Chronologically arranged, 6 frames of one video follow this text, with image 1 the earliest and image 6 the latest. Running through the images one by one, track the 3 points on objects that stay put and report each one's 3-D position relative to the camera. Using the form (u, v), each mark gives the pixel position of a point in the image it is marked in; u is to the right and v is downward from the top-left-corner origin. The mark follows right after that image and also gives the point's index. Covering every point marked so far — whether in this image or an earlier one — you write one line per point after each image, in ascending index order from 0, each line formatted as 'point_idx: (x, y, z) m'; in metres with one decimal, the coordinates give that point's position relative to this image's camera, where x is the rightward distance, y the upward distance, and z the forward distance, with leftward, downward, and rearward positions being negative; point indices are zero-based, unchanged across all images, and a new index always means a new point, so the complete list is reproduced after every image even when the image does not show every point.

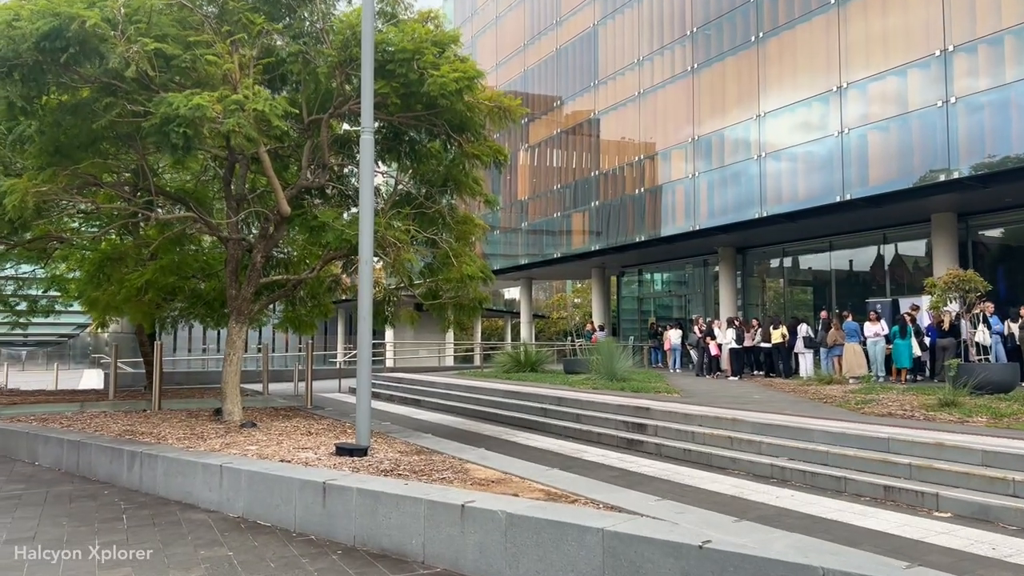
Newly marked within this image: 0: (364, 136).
0: (-1.7, +1.7, +8.9) m
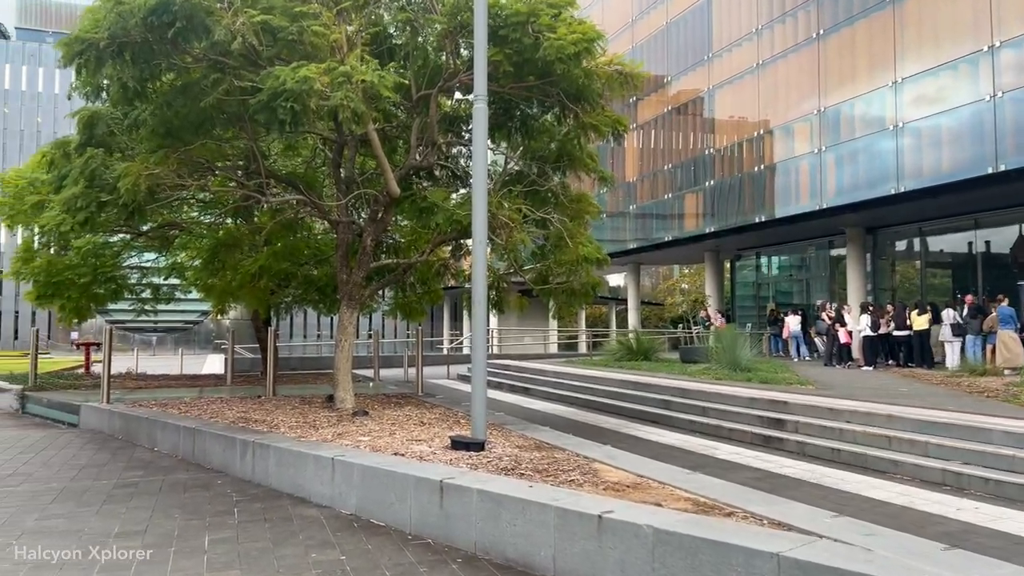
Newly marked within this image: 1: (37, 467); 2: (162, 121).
0: (-0.4, +1.9, +8.2) m
1: (-5.4, -2.0, +9.0) m
2: (-4.1, +2.0, +9.2) m
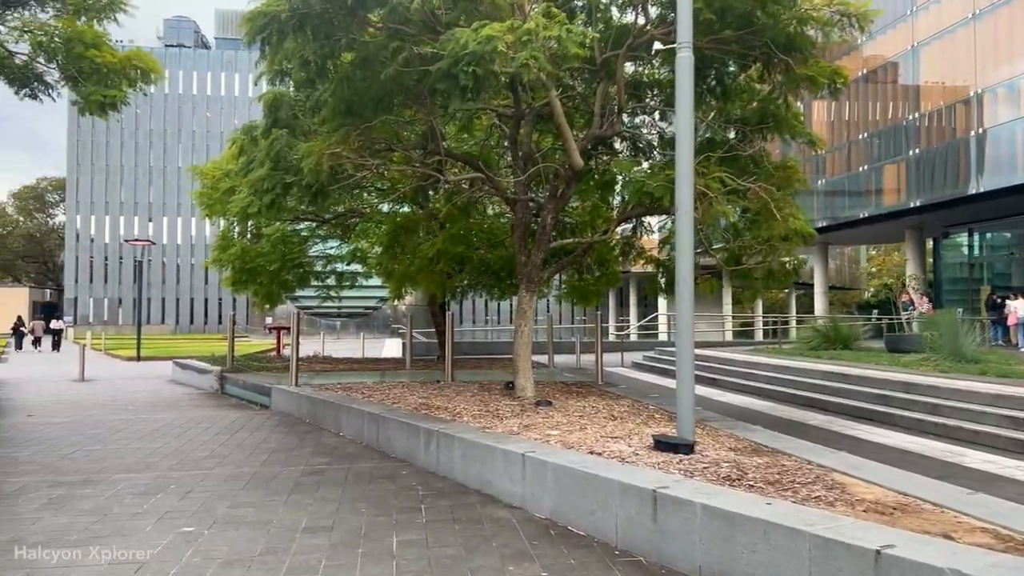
0: (+1.5, +2.1, +7.2) m
1: (-3.2, -1.8, +9.0) m
2: (-1.9, +2.2, +8.9) m
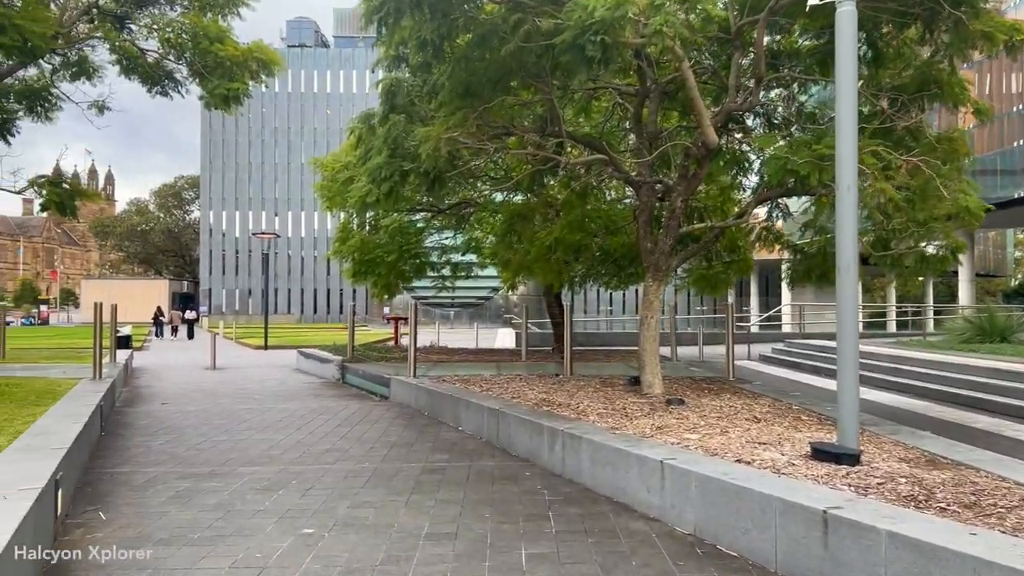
0: (+2.6, +2.2, +6.3) m
1: (-1.8, -1.7, +8.9) m
2: (-0.5, +2.3, +8.5) m
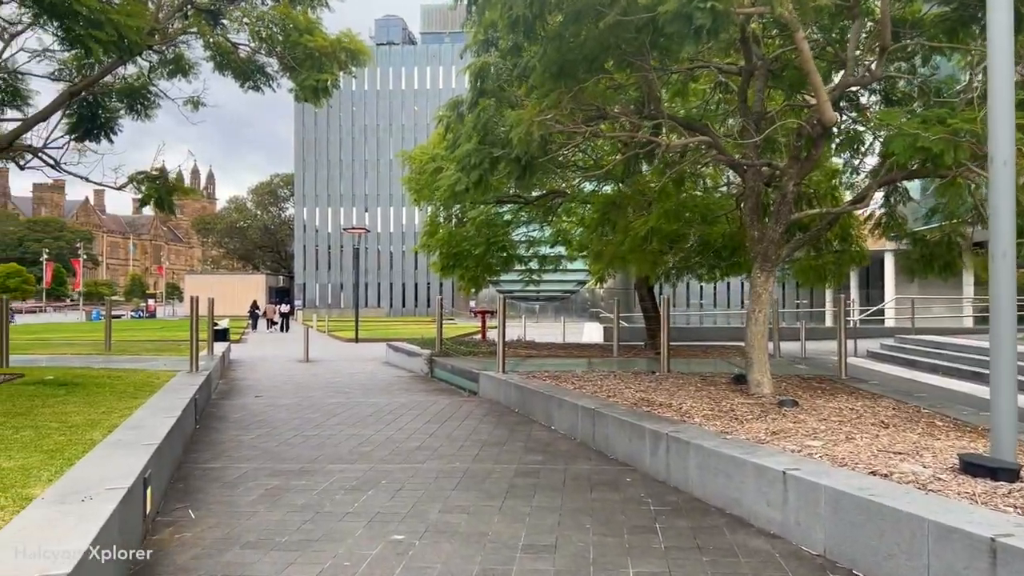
0: (+3.4, +2.3, +5.5) m
1: (-0.8, -1.7, +8.6) m
2: (+0.5, +2.3, +8.0) m
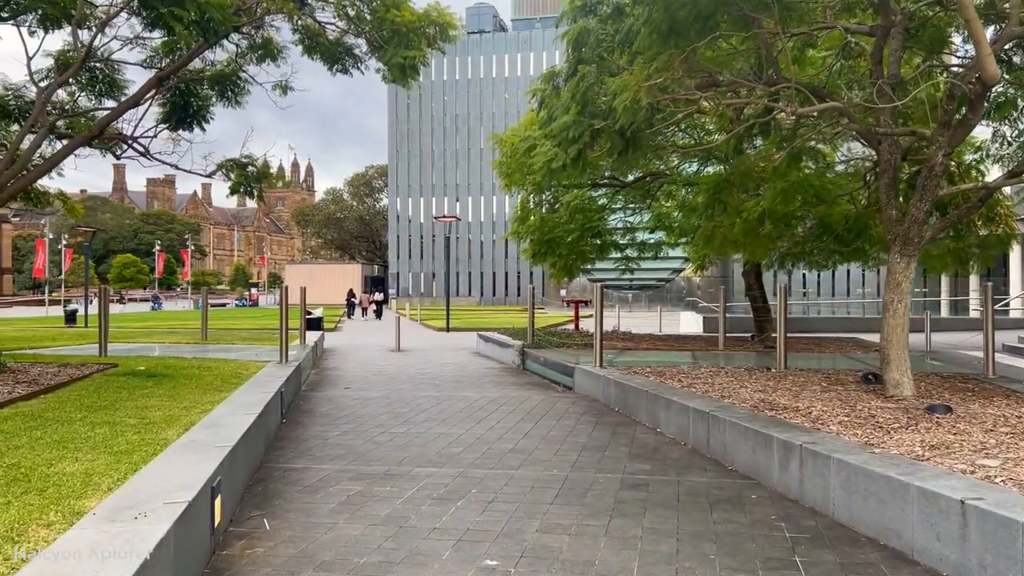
0: (+4.0, +2.4, +4.3) m
1: (+0.2, -1.5, +7.9) m
2: (+1.4, +2.5, +7.1) m
